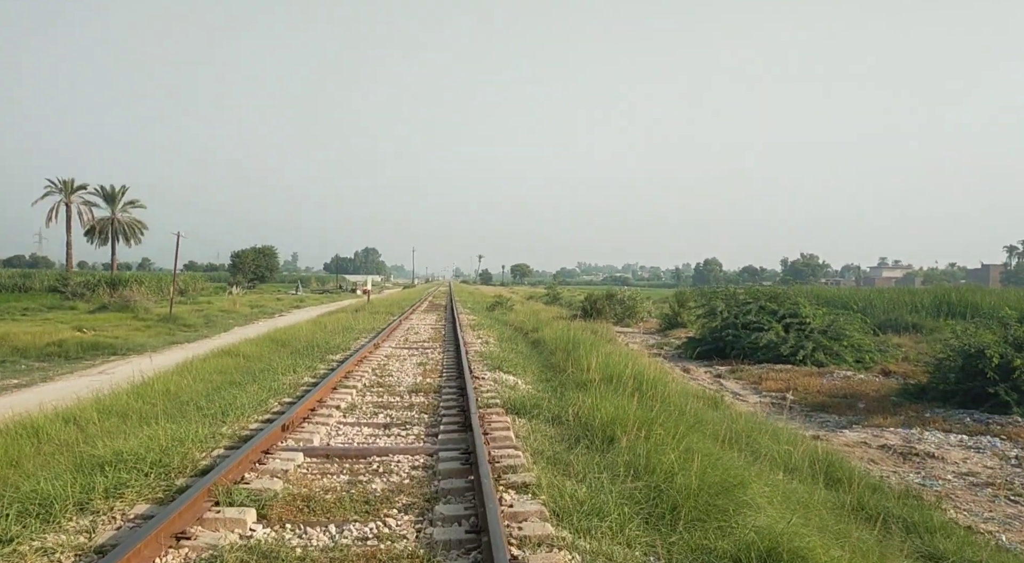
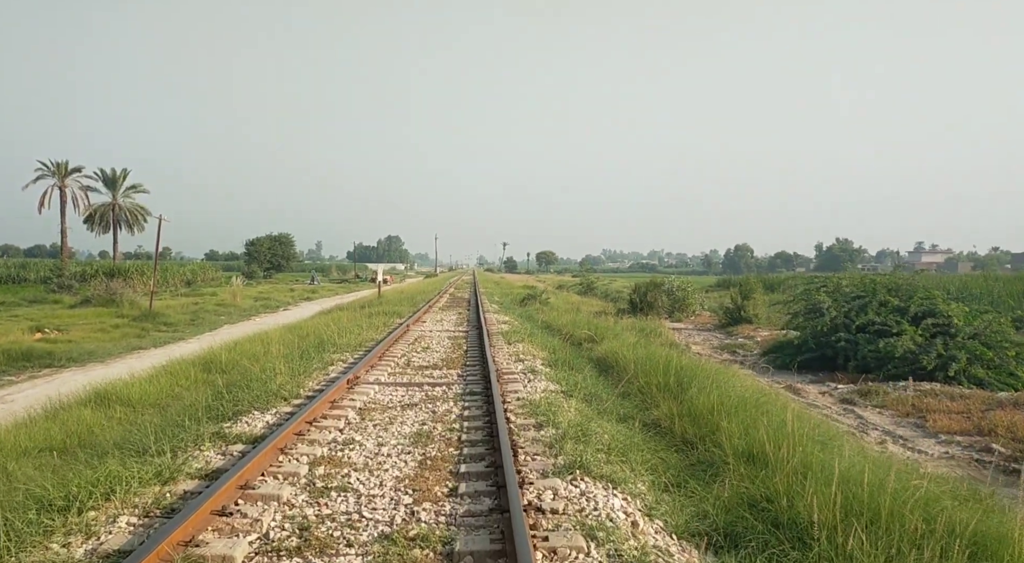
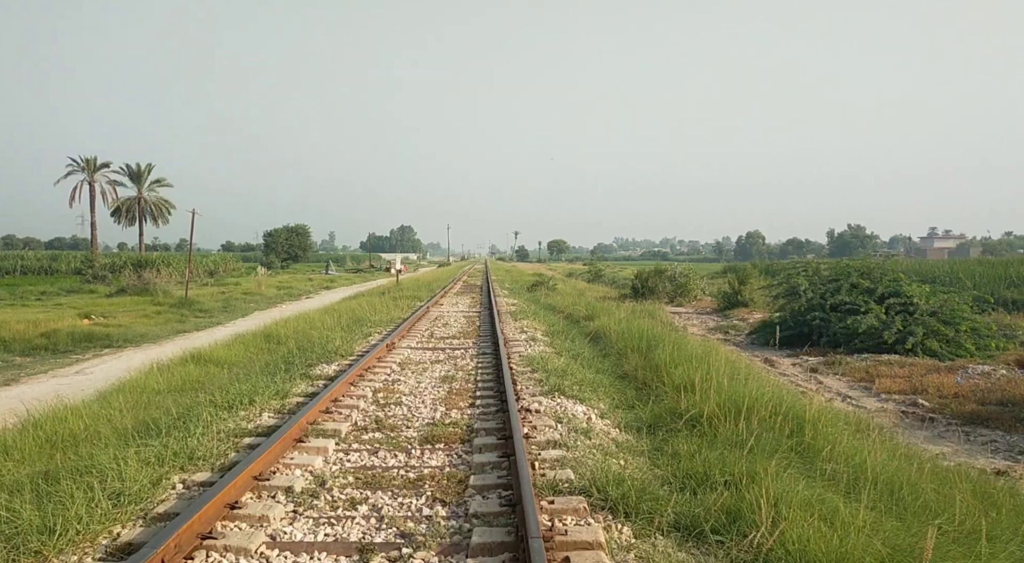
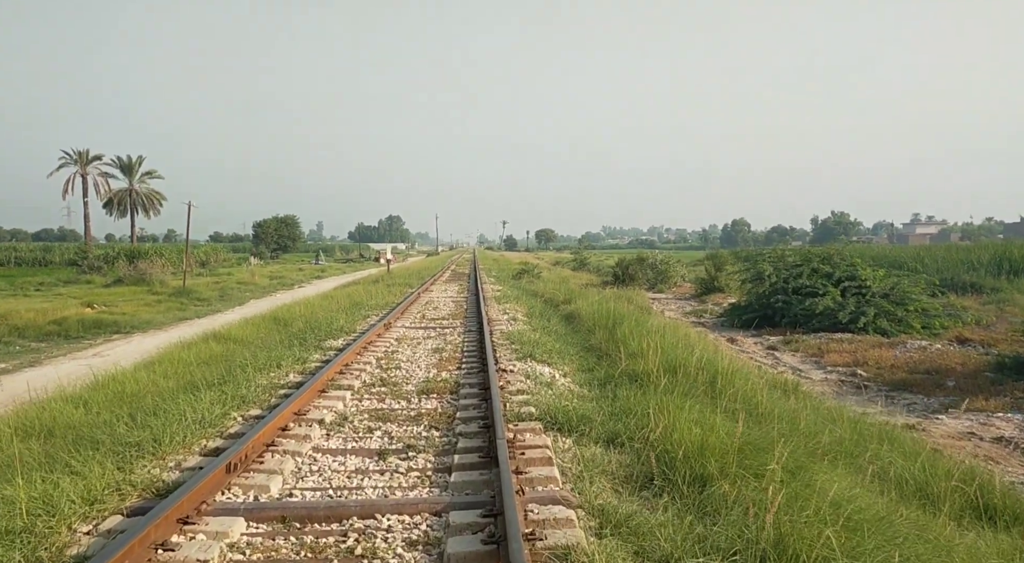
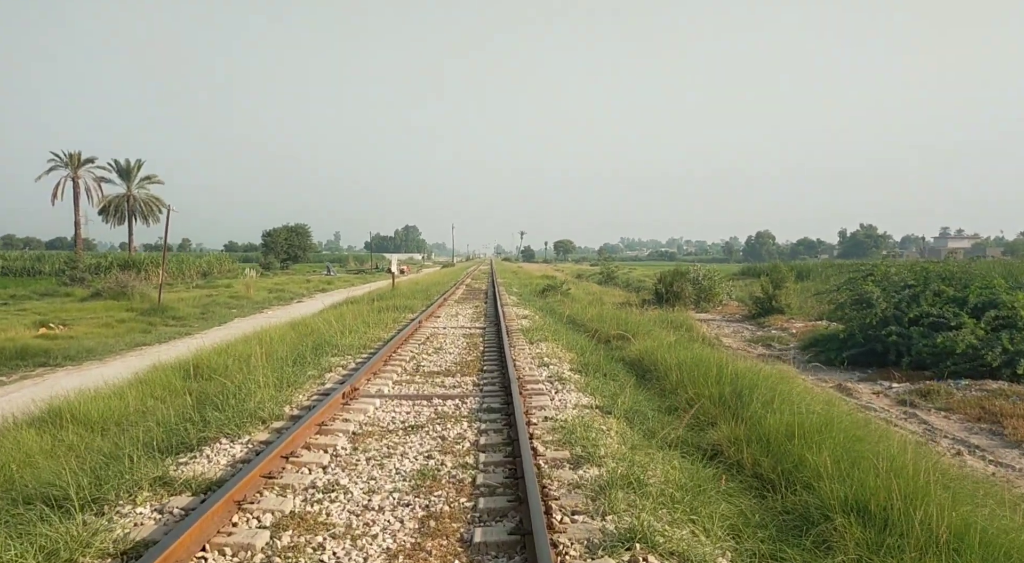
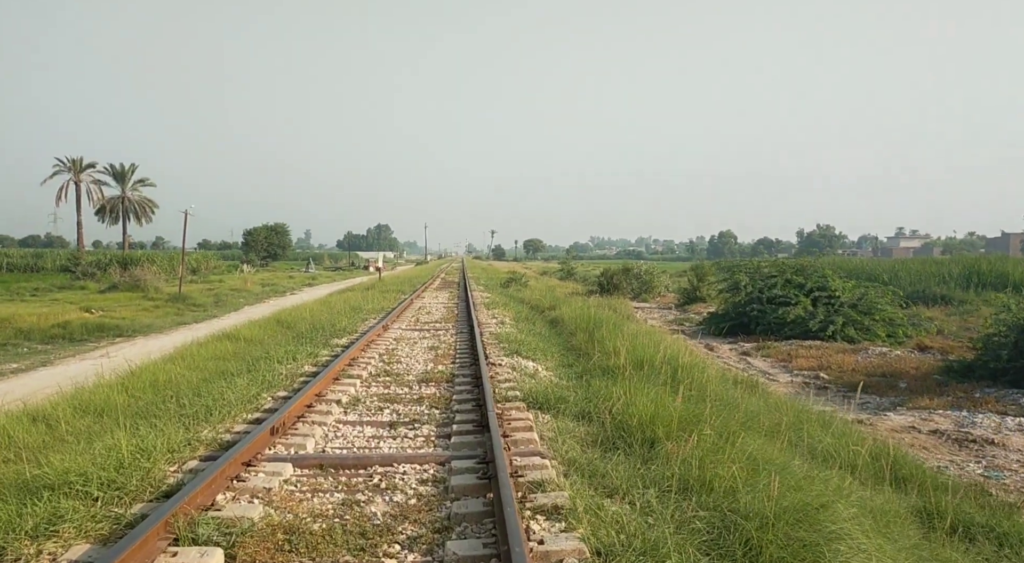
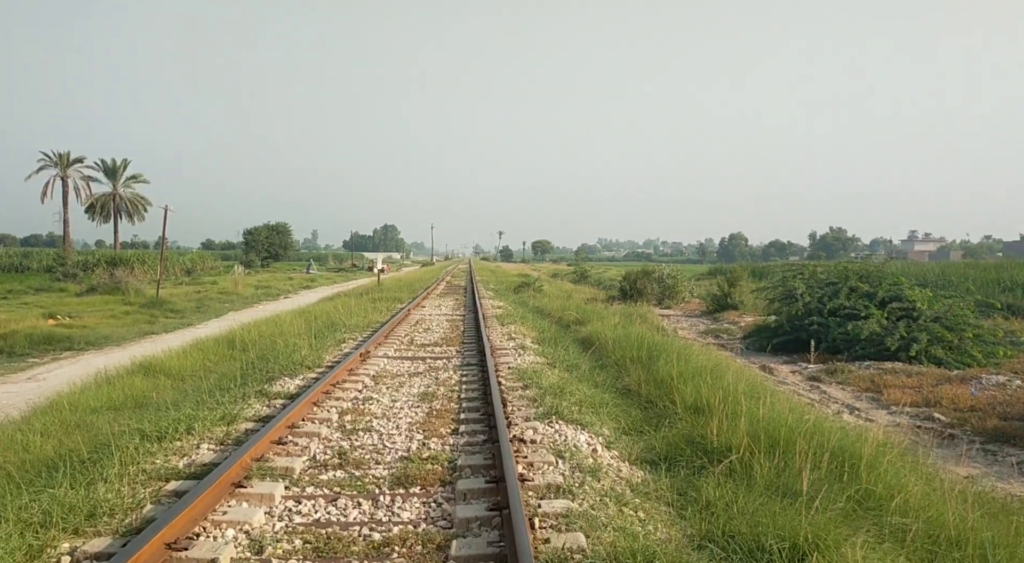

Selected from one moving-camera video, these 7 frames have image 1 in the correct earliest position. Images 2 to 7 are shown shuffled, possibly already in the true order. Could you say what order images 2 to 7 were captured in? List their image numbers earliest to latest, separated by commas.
6, 4, 3, 7, 2, 5
